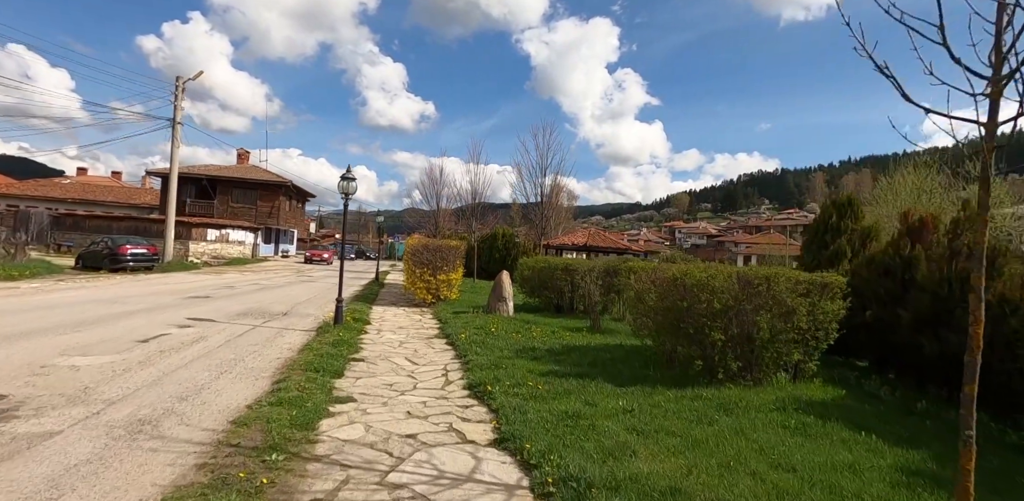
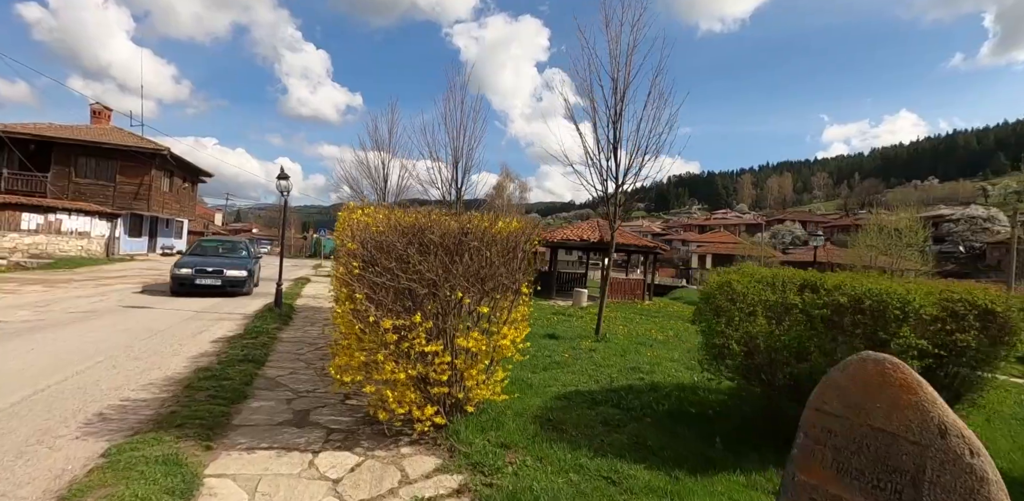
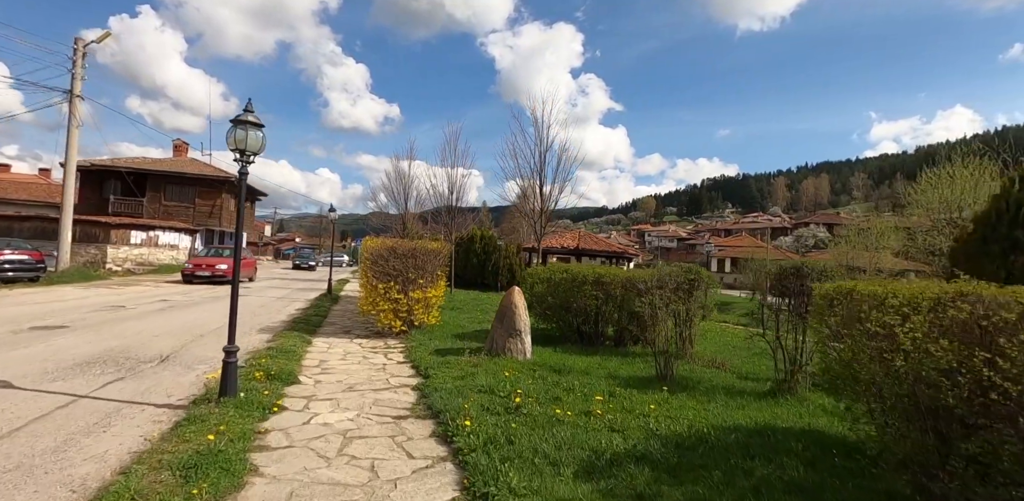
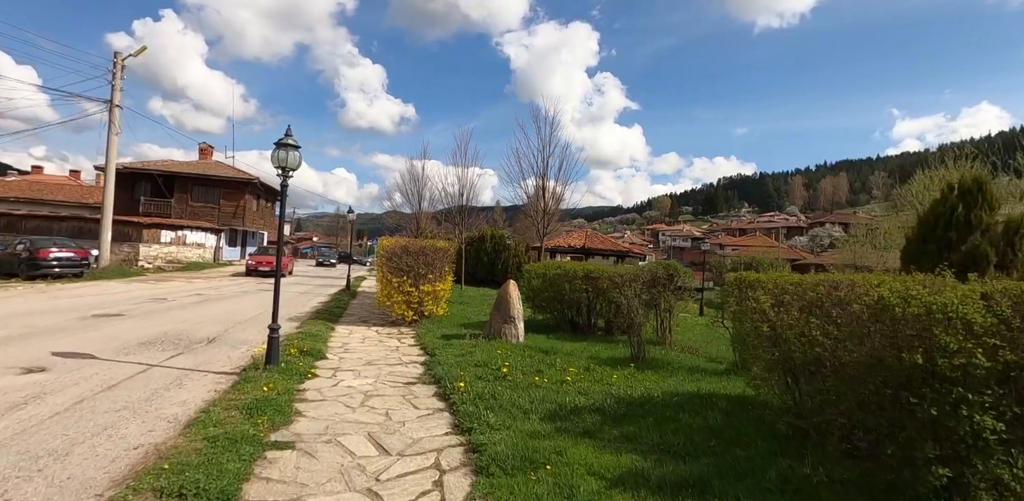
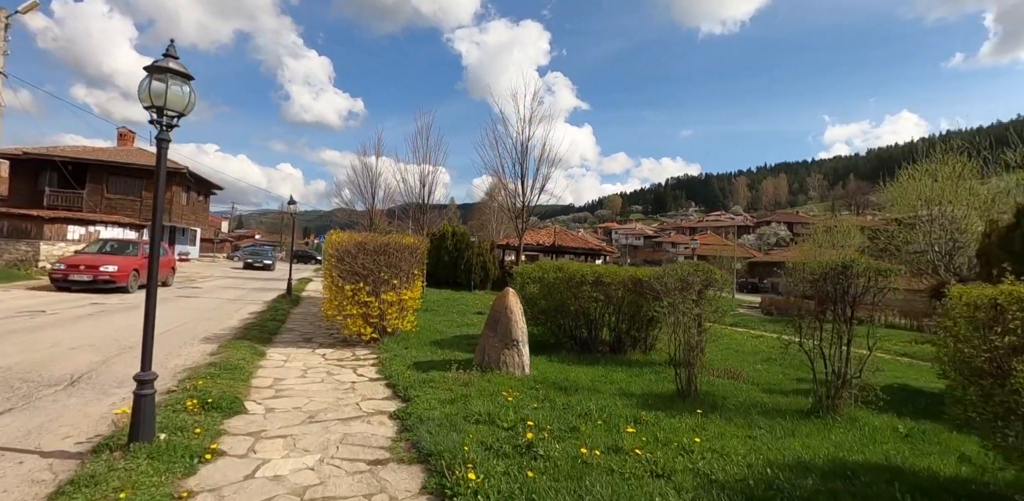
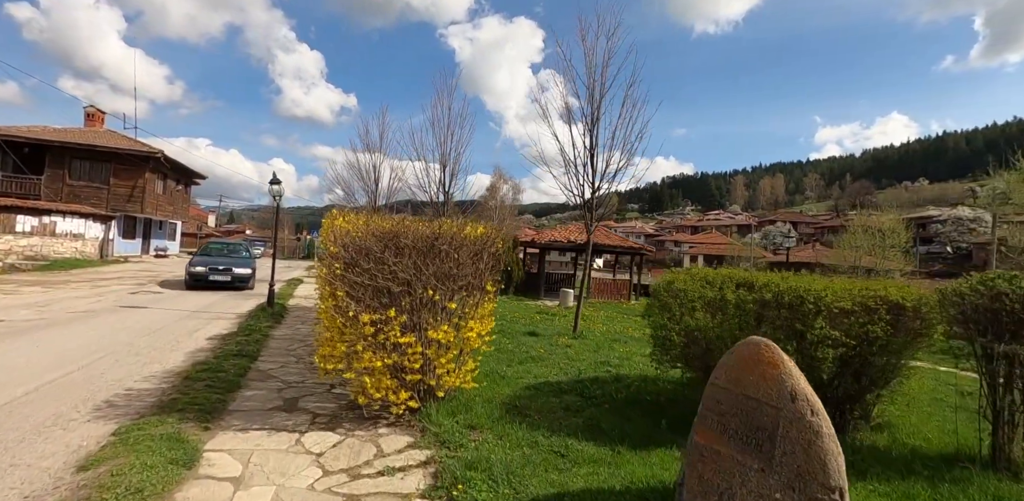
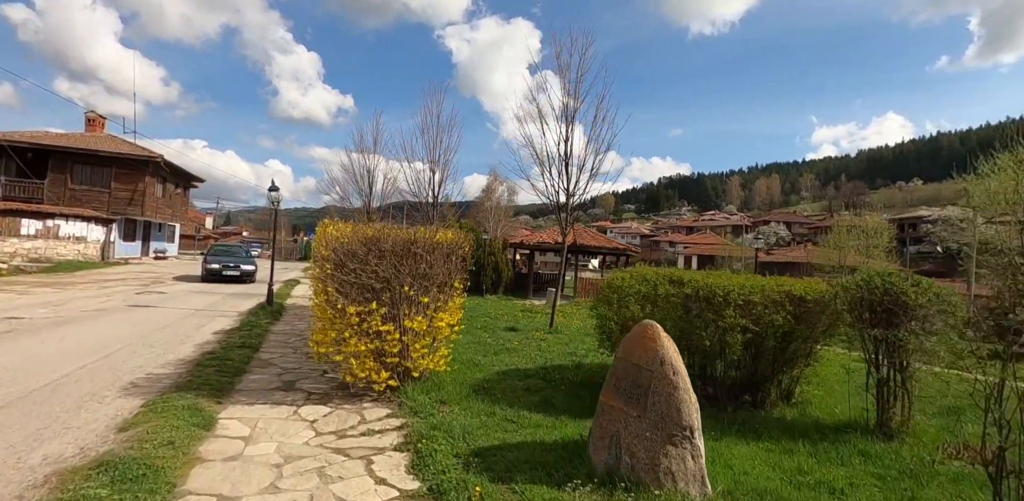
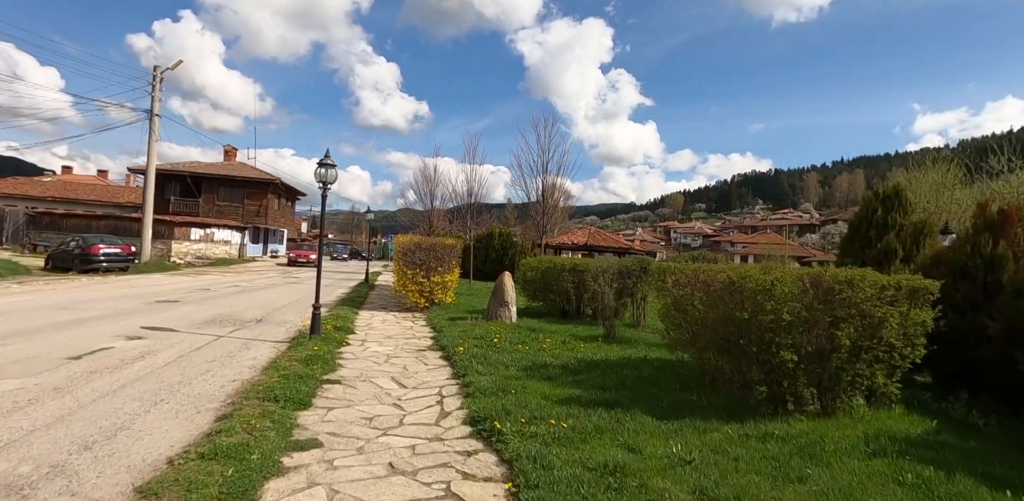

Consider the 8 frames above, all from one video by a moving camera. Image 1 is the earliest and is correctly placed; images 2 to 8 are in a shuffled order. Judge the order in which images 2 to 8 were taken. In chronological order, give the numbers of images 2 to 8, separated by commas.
8, 4, 3, 5, 7, 6, 2
